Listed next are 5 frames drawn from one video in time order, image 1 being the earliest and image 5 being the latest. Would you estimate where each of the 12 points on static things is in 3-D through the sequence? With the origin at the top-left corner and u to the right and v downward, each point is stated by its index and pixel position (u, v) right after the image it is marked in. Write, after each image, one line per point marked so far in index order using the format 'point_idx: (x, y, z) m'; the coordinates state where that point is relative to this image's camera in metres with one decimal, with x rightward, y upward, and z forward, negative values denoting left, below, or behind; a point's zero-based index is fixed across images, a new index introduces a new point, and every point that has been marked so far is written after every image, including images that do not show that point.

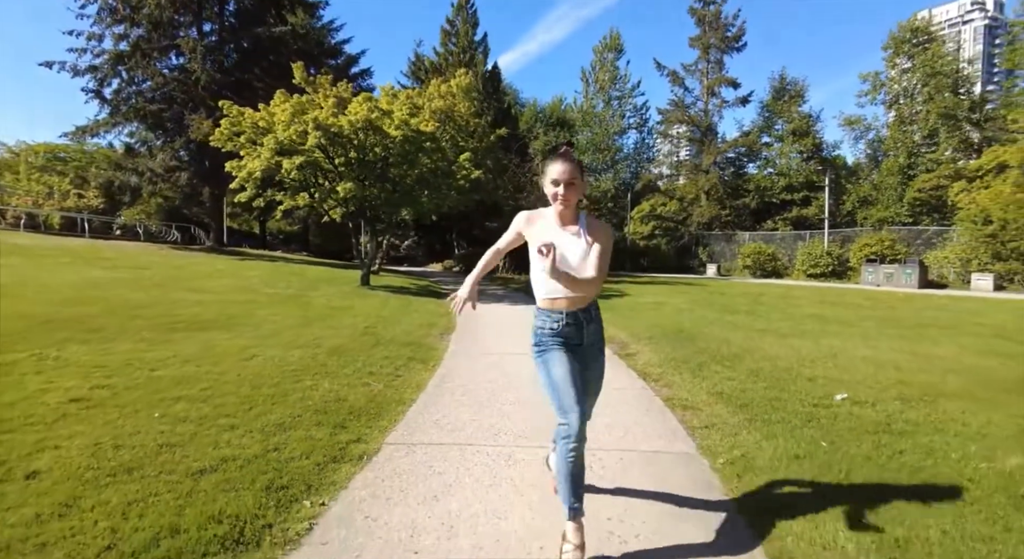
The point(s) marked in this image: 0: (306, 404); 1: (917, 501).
0: (-1.9, -1.1, +4.9) m
1: (+2.4, -1.3, +3.1) m
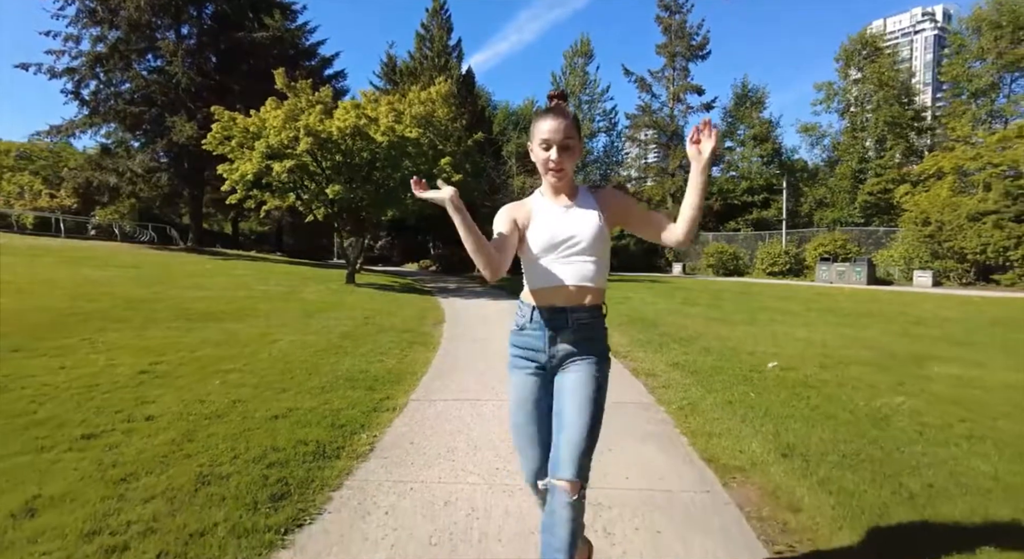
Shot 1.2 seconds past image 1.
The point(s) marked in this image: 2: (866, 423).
0: (-2.0, -1.0, +5.8) m
1: (+2.5, -1.2, +4.3) m
2: (+2.9, -1.2, +4.3) m
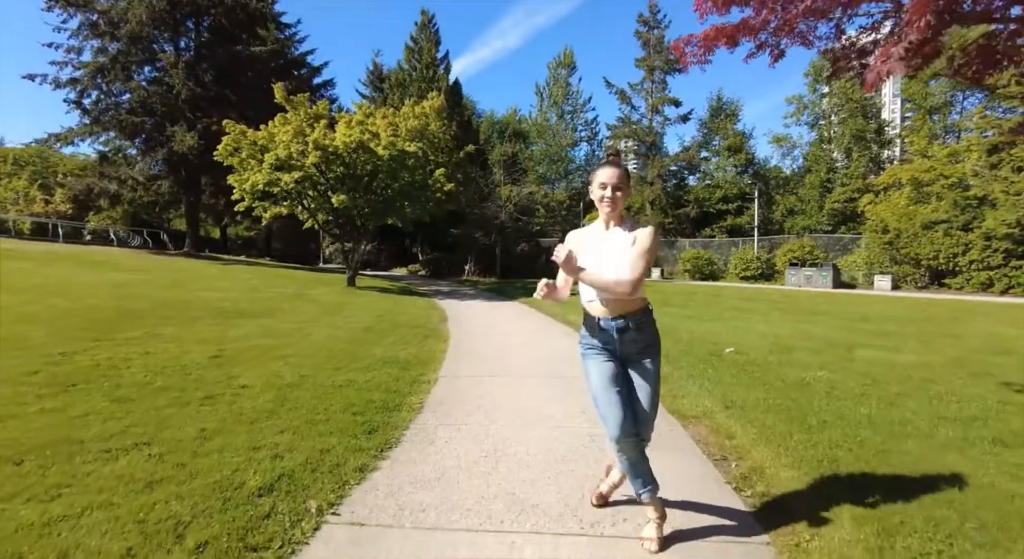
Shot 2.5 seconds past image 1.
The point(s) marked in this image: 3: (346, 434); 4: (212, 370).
0: (-1.9, -1.1, +7.1) m
1: (+2.6, -1.2, +5.7) m
2: (+3.1, -1.2, +5.7) m
3: (-1.3, -1.2, +4.2) m
4: (-3.4, -1.0, +5.9) m
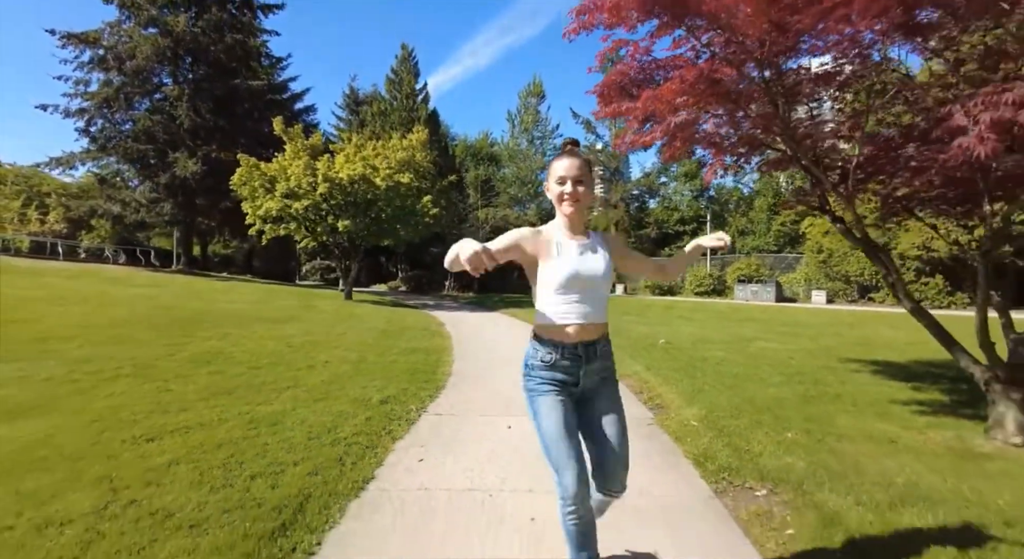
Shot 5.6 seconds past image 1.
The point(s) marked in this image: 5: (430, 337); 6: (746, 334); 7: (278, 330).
0: (-2.0, -1.3, +9.5) m
1: (+2.5, -1.3, +8.4) m
2: (+3.0, -1.3, +8.5) m
3: (-1.3, -1.3, +6.7) m
4: (-3.5, -1.2, +8.3) m
5: (-1.8, -1.3, +11.3) m
6: (+5.6, -1.3, +12.8) m
7: (-5.0, -1.1, +11.1) m
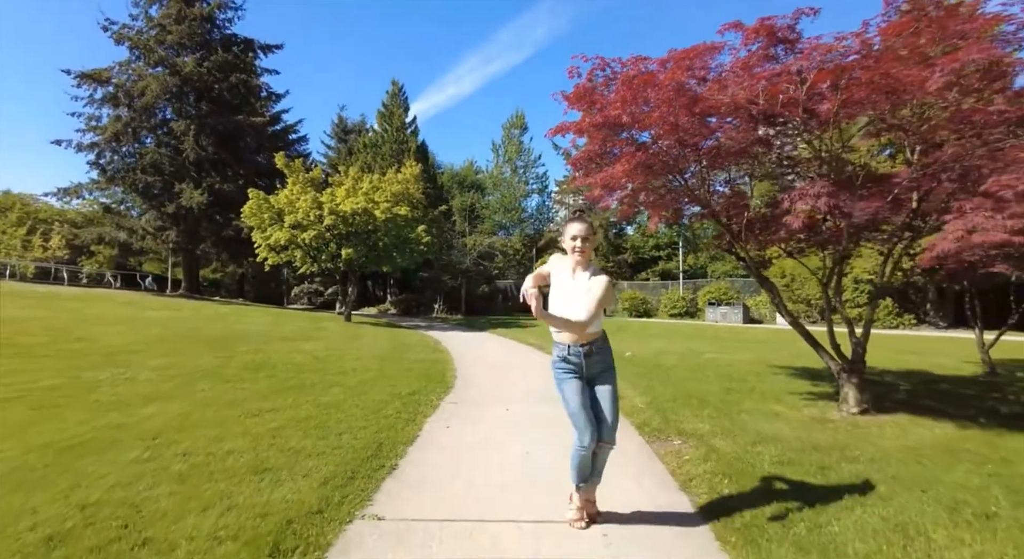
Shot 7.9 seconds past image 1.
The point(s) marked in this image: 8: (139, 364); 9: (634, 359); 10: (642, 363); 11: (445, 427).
0: (-2.2, -1.8, +11.3) m
1: (+2.4, -1.8, +10.4) m
2: (+2.9, -1.8, +10.4) m
3: (-1.4, -1.7, +8.5) m
4: (-3.6, -1.6, +10.1) m
5: (-2.0, -1.8, +13.1) m
6: (+5.3, -2.0, +14.8) m
7: (-5.2, -1.6, +12.7) m
8: (-6.5, -1.5, +9.0) m
9: (+2.7, -1.8, +11.6) m
10: (+2.6, -1.8, +11.0) m
11: (-0.8, -1.7, +6.0) m
